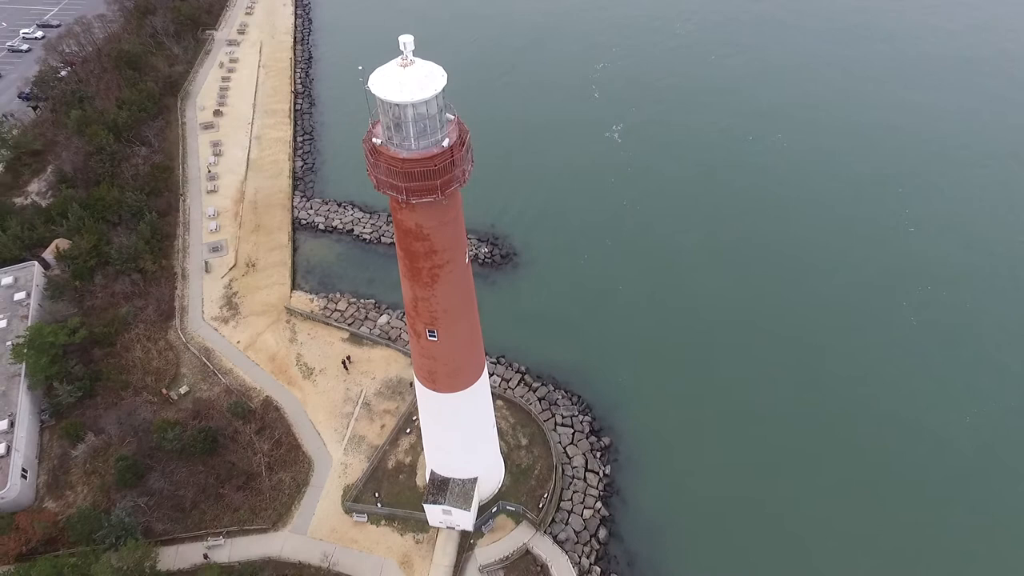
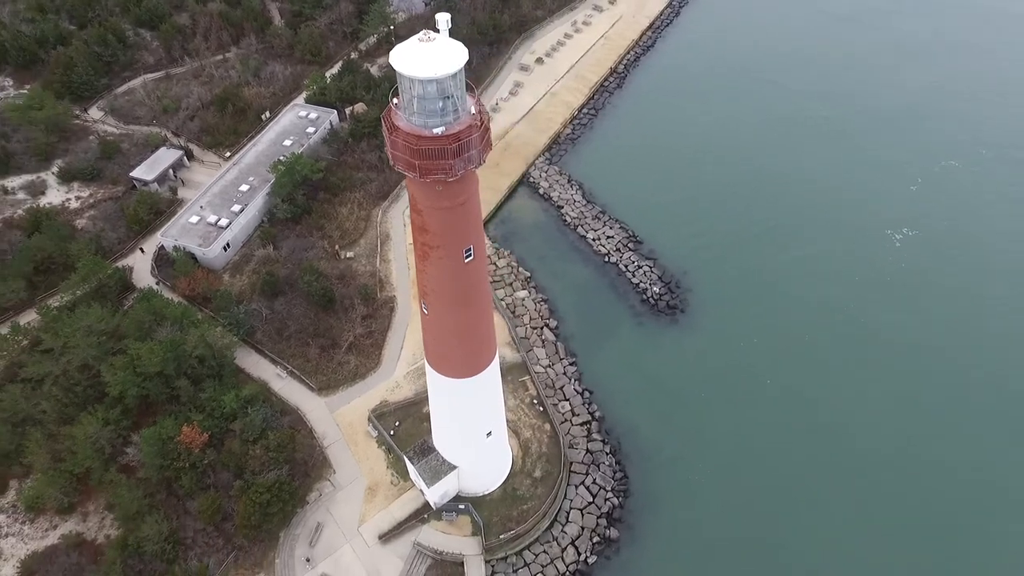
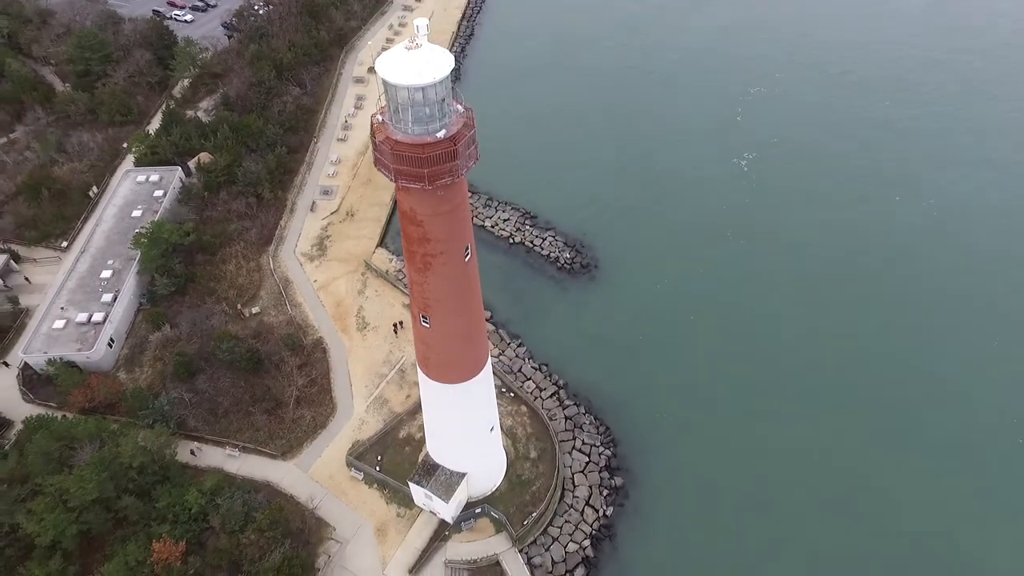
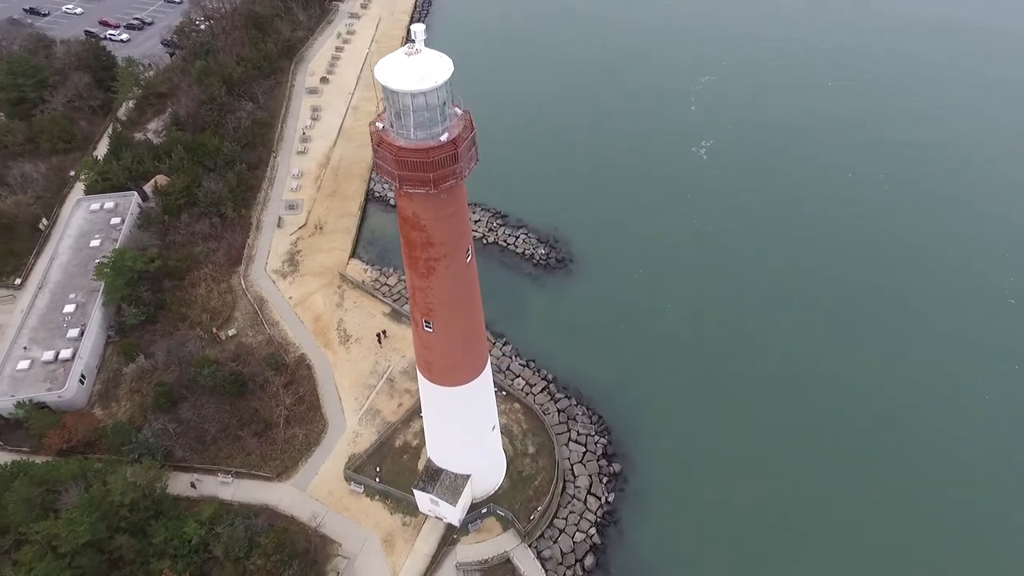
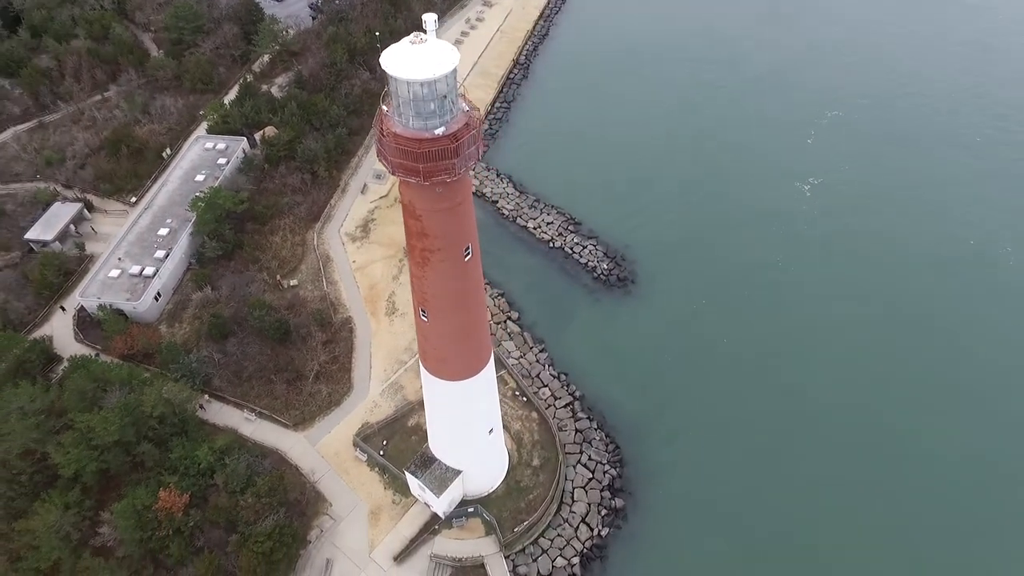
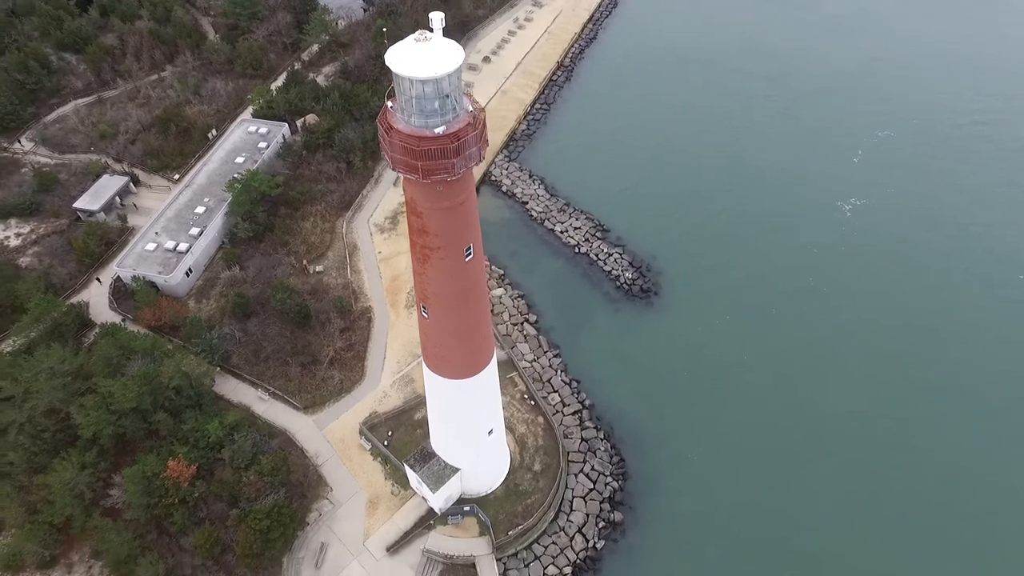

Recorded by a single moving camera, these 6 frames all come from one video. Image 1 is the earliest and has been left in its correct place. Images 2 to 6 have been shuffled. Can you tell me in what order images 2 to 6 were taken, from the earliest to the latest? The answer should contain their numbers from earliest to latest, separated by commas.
4, 3, 5, 6, 2
